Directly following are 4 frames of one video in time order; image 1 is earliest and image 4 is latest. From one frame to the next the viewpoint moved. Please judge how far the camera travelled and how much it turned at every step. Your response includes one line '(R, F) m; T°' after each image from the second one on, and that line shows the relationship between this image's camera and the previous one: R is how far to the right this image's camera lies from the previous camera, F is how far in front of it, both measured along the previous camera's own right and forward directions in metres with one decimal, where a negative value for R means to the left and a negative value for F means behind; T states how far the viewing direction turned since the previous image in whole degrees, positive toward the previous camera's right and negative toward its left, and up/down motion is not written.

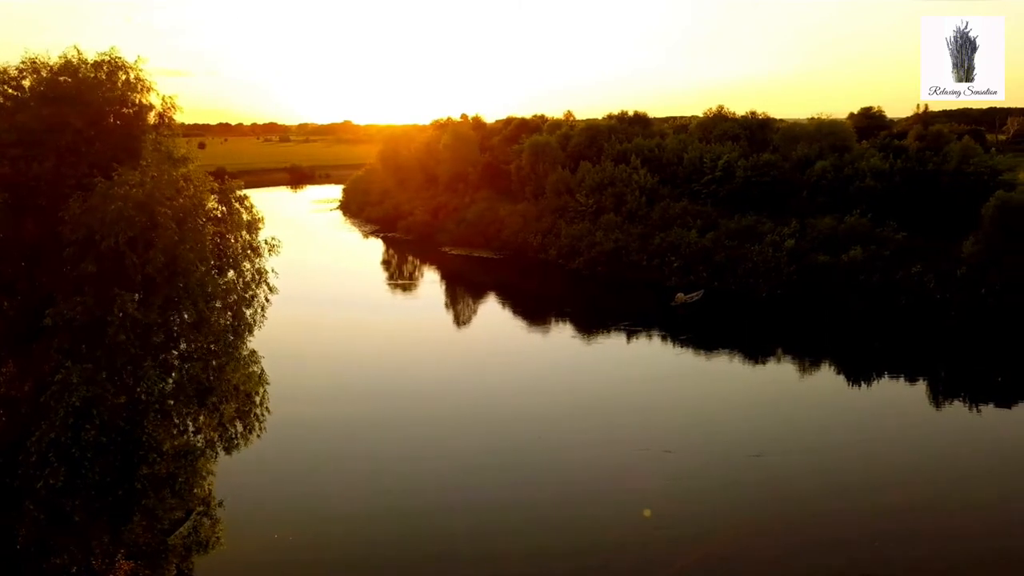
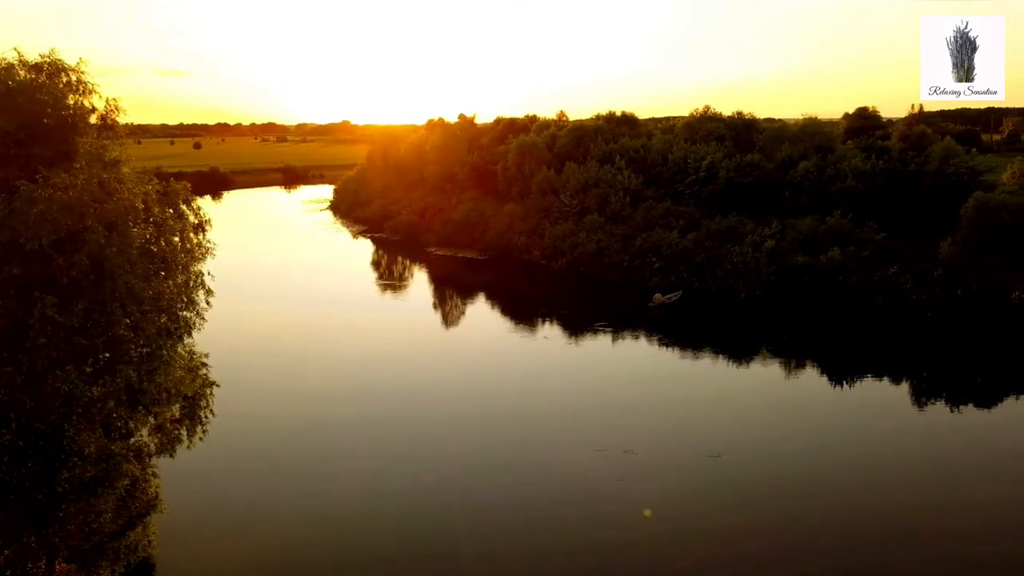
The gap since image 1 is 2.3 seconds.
(+0.8, 0.0) m; 0°
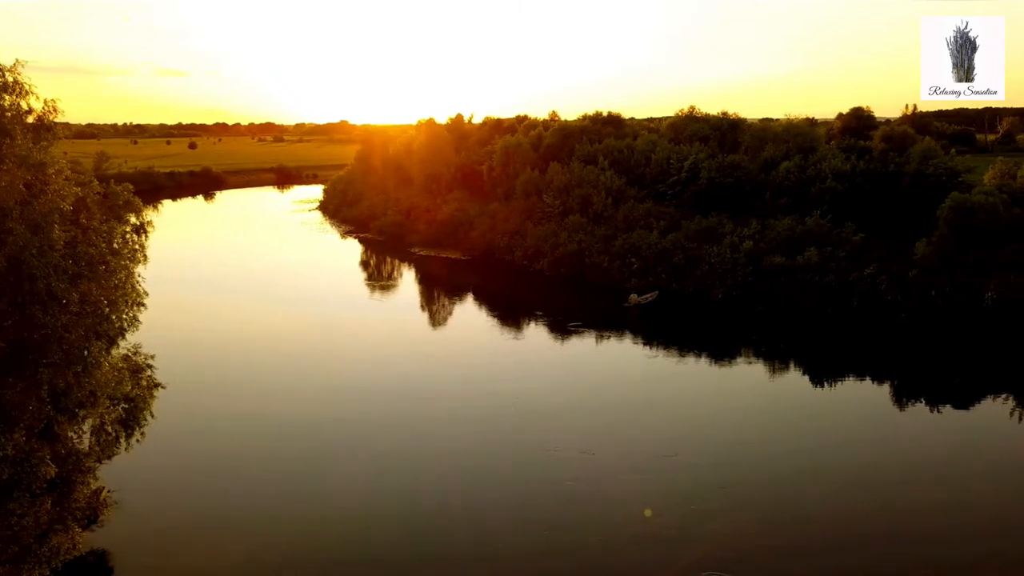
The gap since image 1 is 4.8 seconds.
(+0.9, 0.0) m; 0°
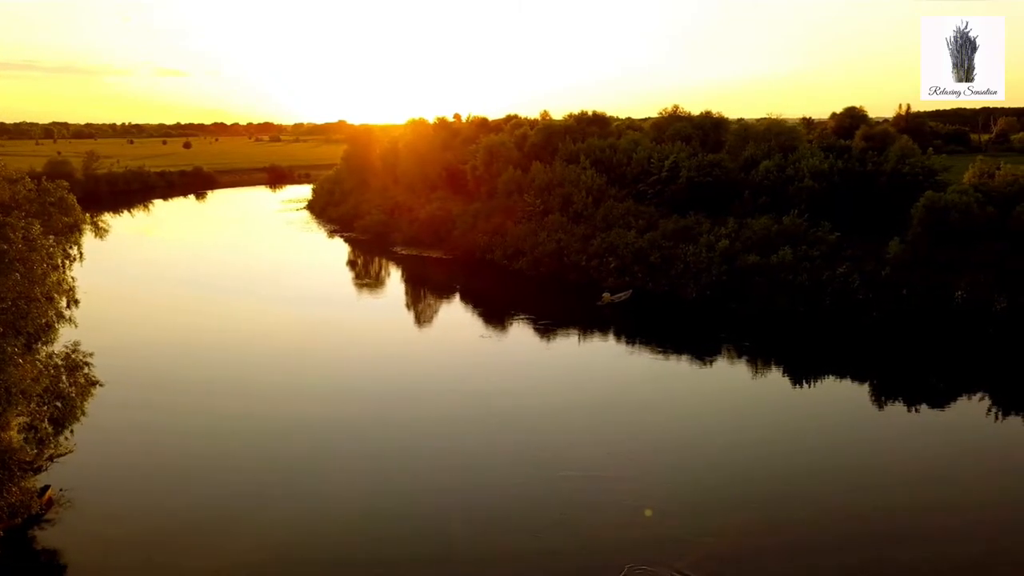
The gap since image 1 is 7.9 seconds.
(+1.0, 0.0) m; 0°
